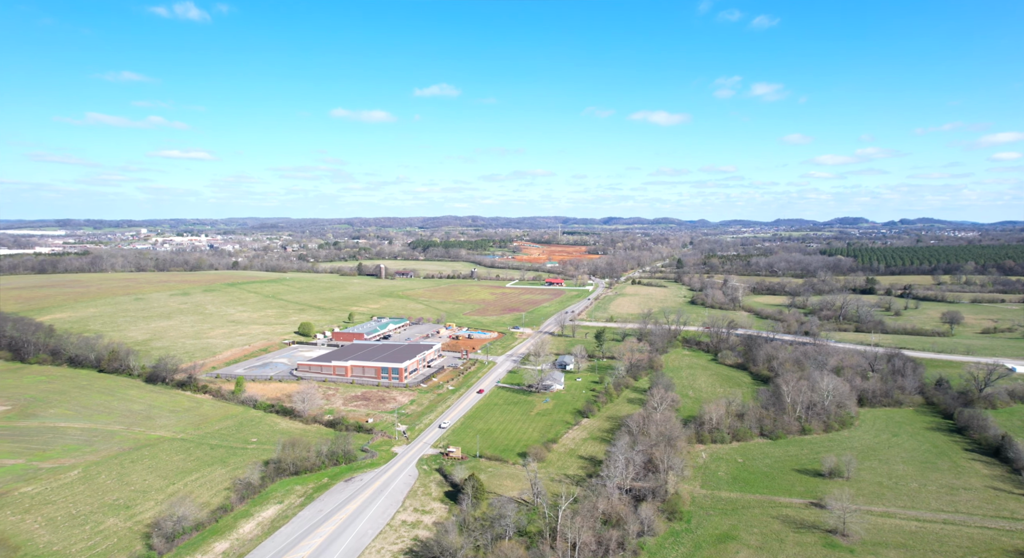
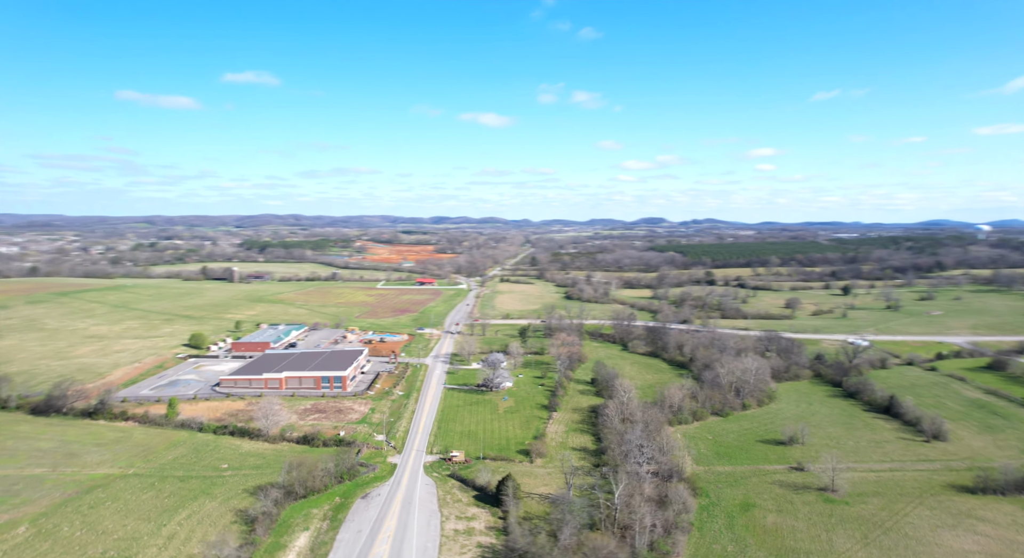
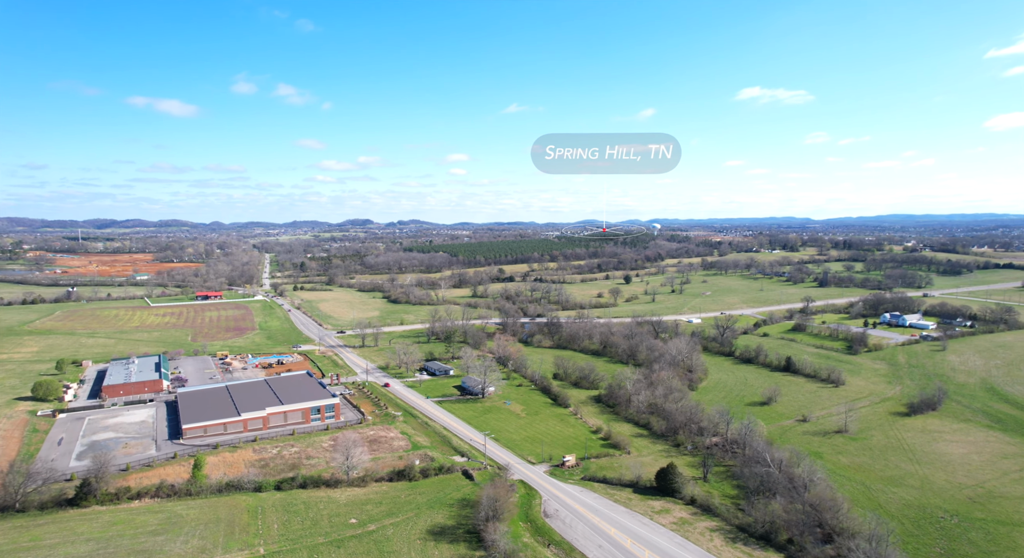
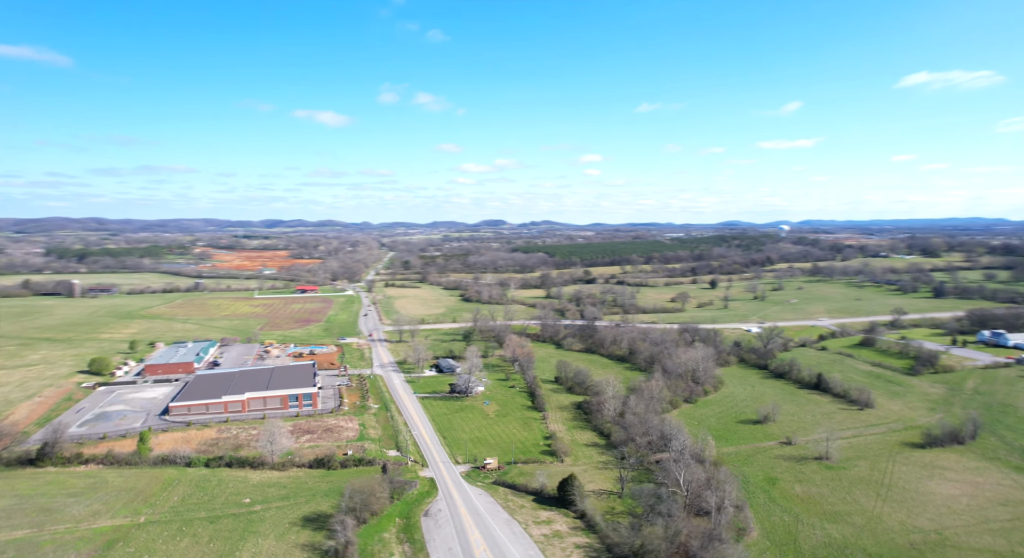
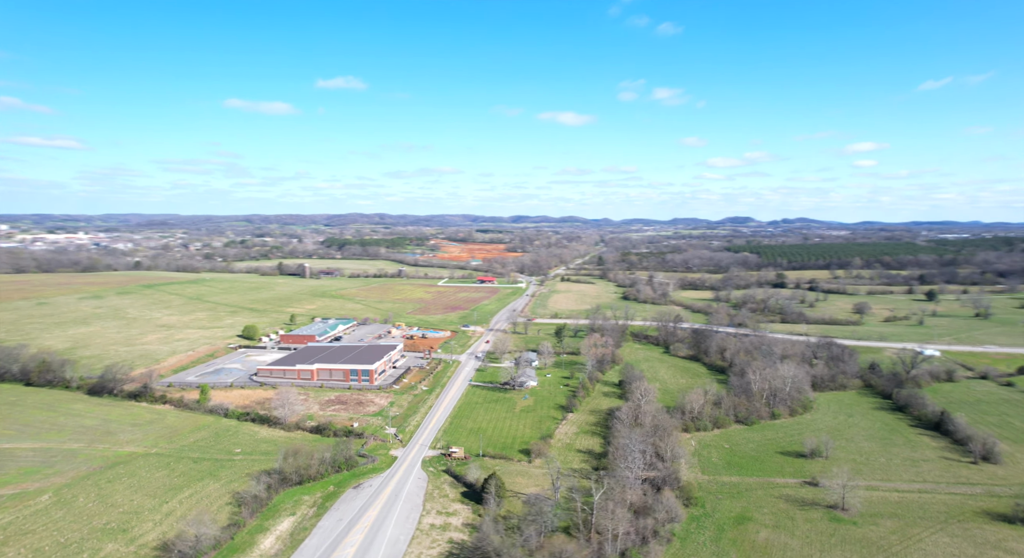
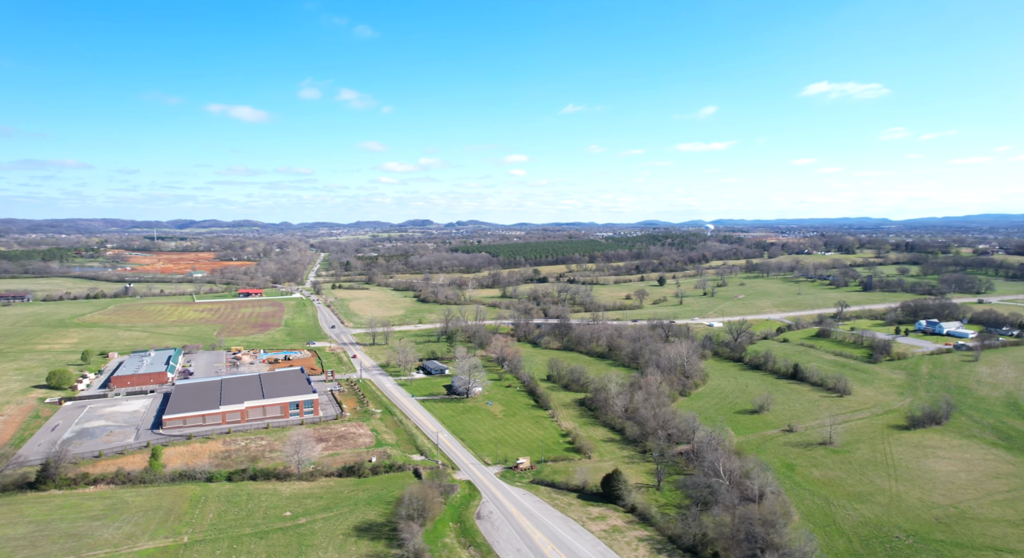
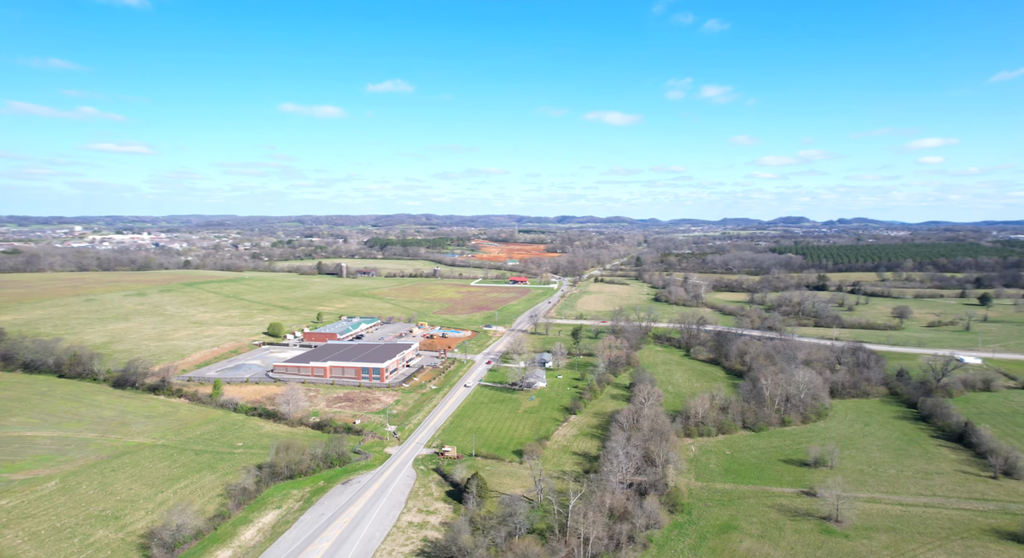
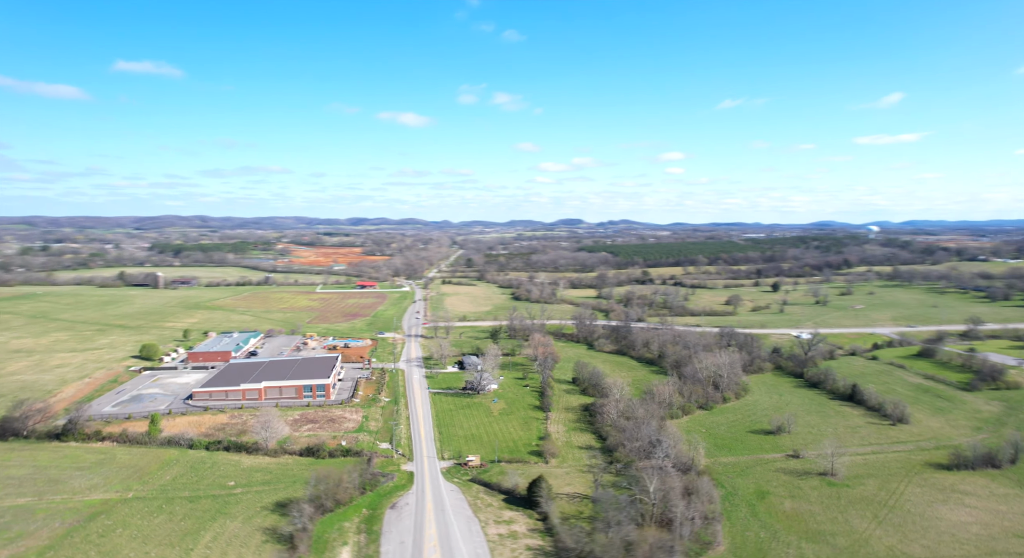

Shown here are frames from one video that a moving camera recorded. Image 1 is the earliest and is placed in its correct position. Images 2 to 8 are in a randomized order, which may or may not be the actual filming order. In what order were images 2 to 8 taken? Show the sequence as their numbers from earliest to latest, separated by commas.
7, 5, 2, 8, 4, 6, 3
